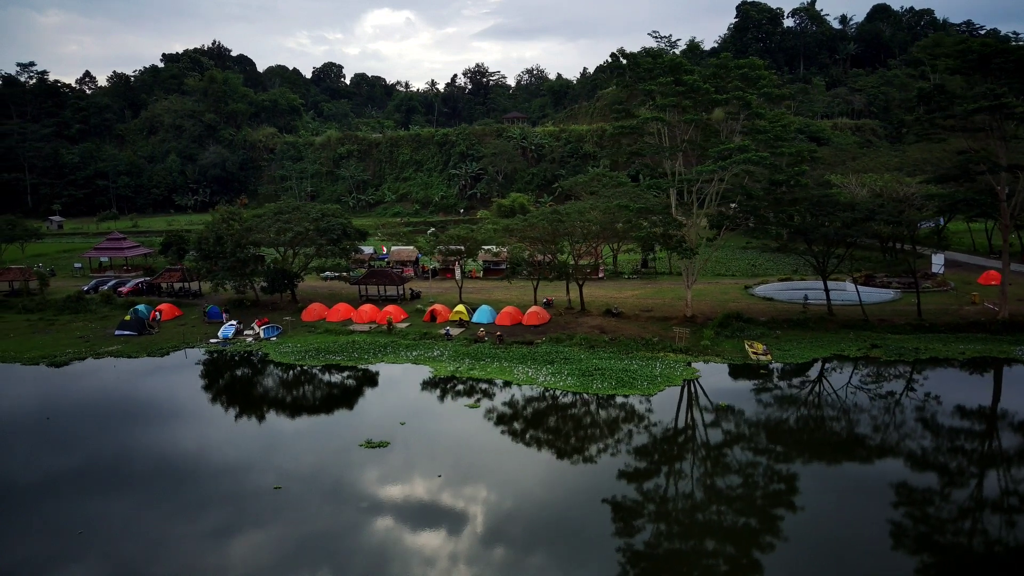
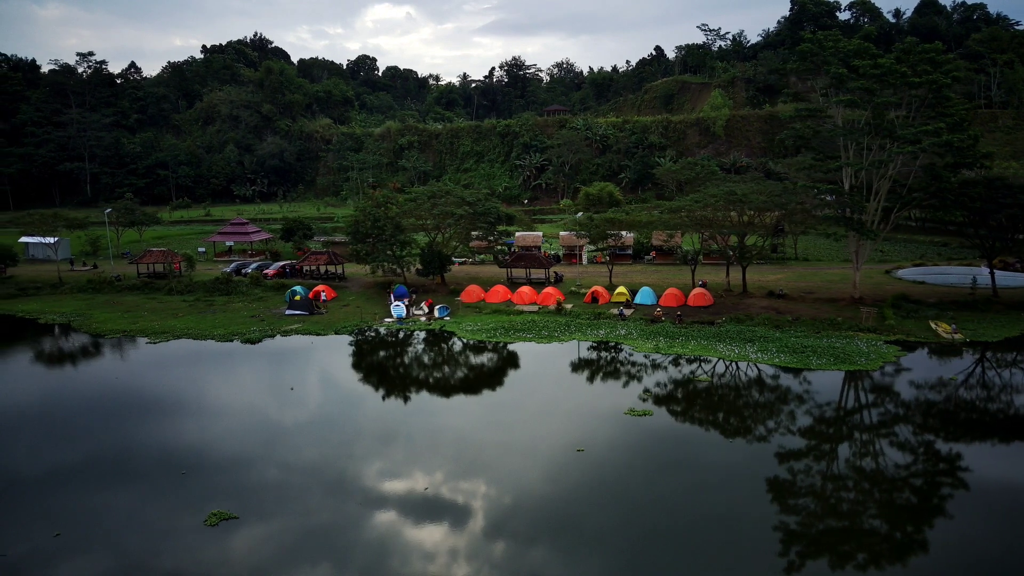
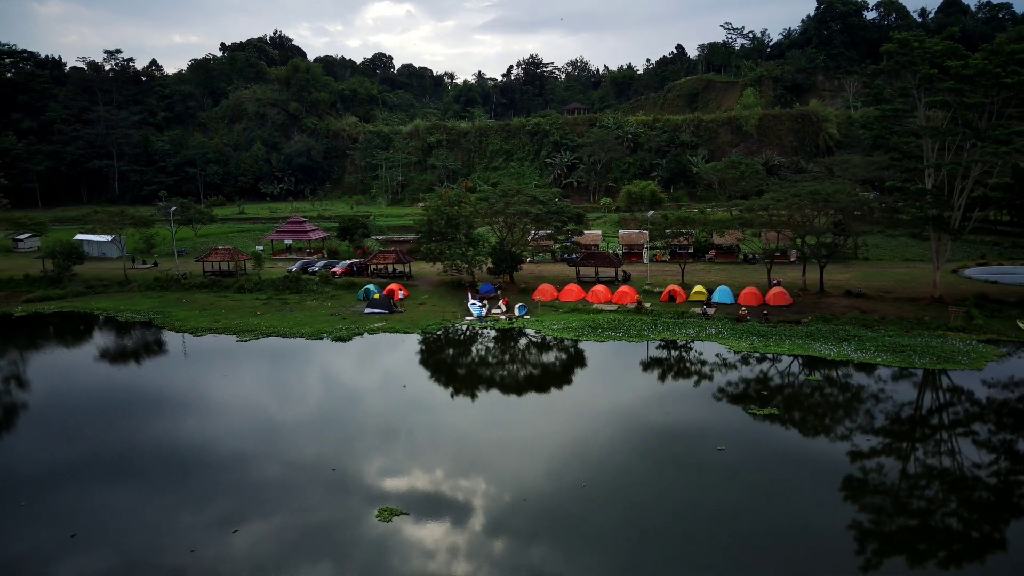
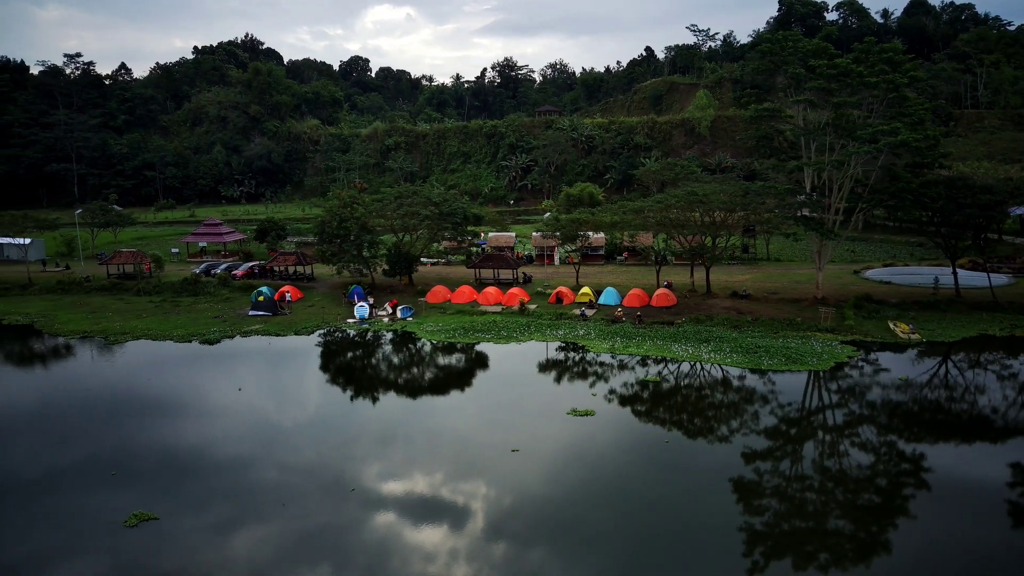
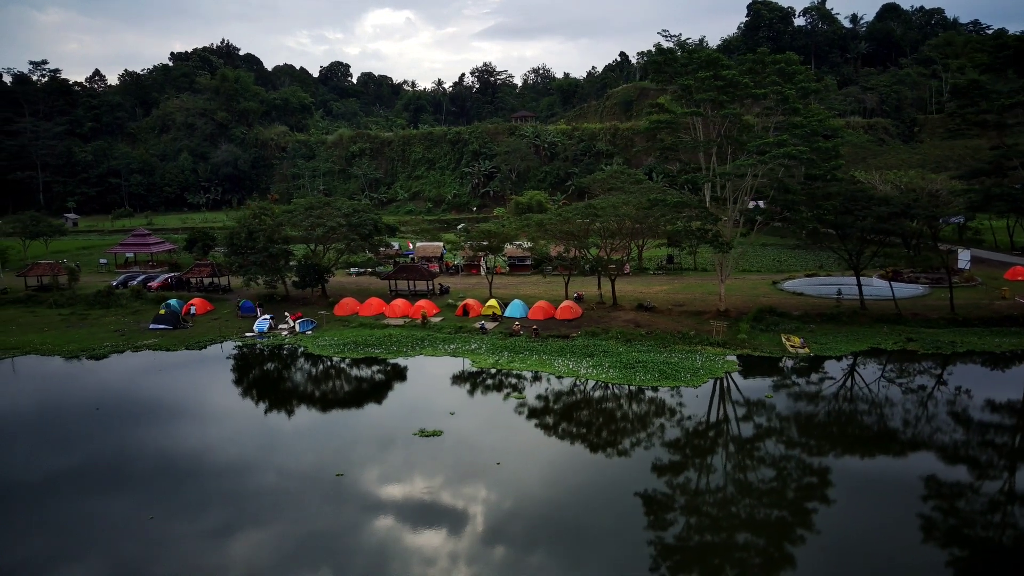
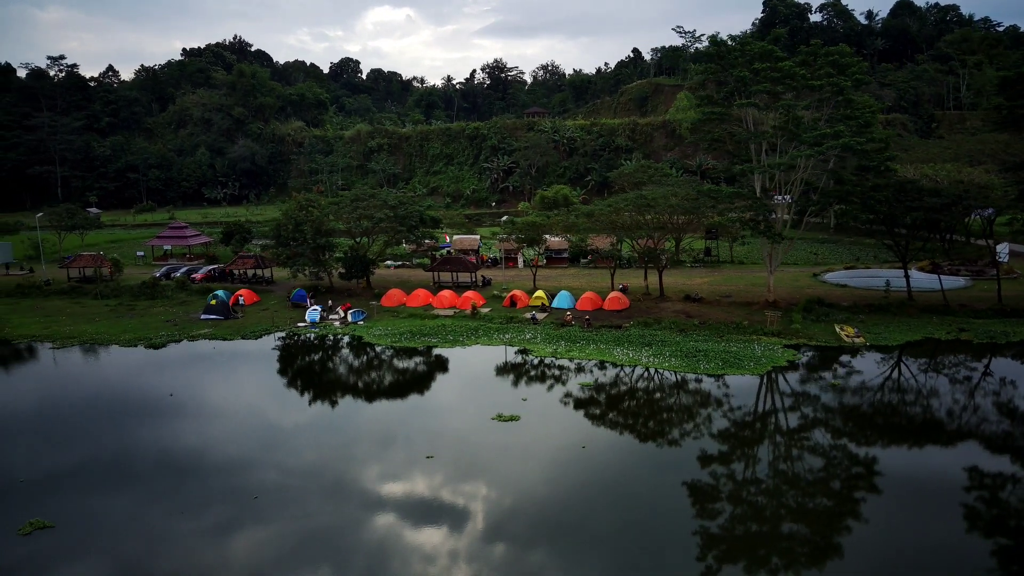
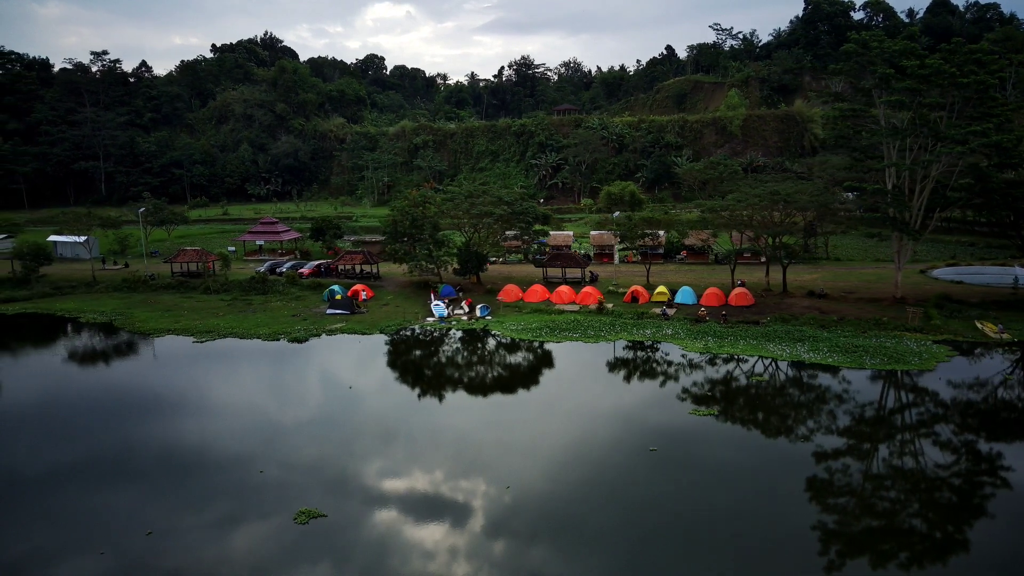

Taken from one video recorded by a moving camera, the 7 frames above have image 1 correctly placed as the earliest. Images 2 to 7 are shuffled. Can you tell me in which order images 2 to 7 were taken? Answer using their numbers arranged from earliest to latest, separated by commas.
5, 6, 4, 2, 7, 3
